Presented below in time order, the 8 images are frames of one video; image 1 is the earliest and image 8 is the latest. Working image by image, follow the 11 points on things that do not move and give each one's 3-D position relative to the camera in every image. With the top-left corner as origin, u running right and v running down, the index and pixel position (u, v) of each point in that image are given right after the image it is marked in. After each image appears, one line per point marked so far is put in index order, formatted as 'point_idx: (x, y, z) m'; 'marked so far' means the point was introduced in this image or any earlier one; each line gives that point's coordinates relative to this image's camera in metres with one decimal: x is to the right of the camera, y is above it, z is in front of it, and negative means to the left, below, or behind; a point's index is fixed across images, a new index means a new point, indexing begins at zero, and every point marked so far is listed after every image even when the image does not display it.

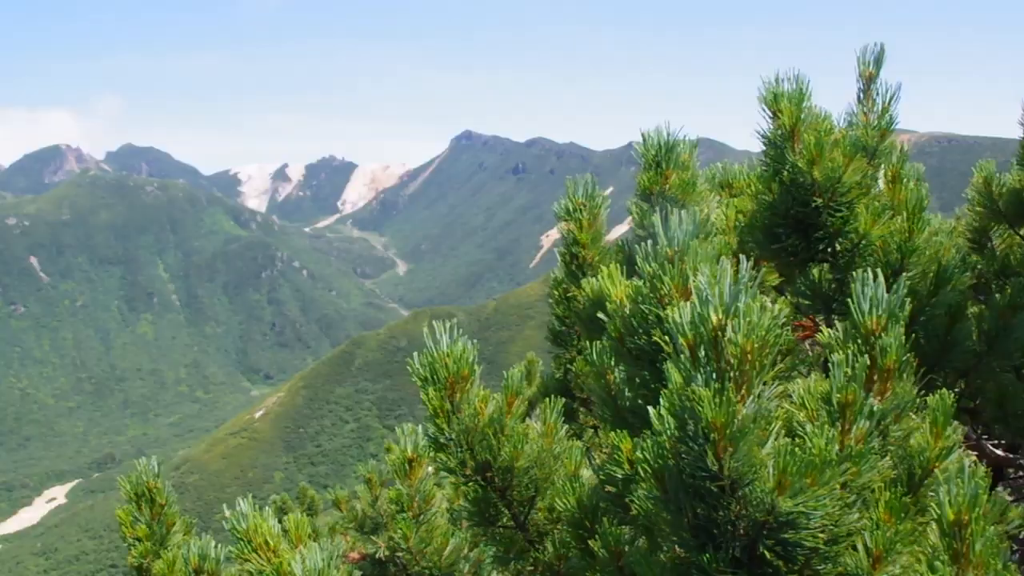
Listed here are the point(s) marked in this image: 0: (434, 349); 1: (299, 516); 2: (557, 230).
0: (-0.9, -0.7, +11.8) m
1: (-2.7, -2.9, +12.9) m
2: (+0.7, +0.9, +16.1) m
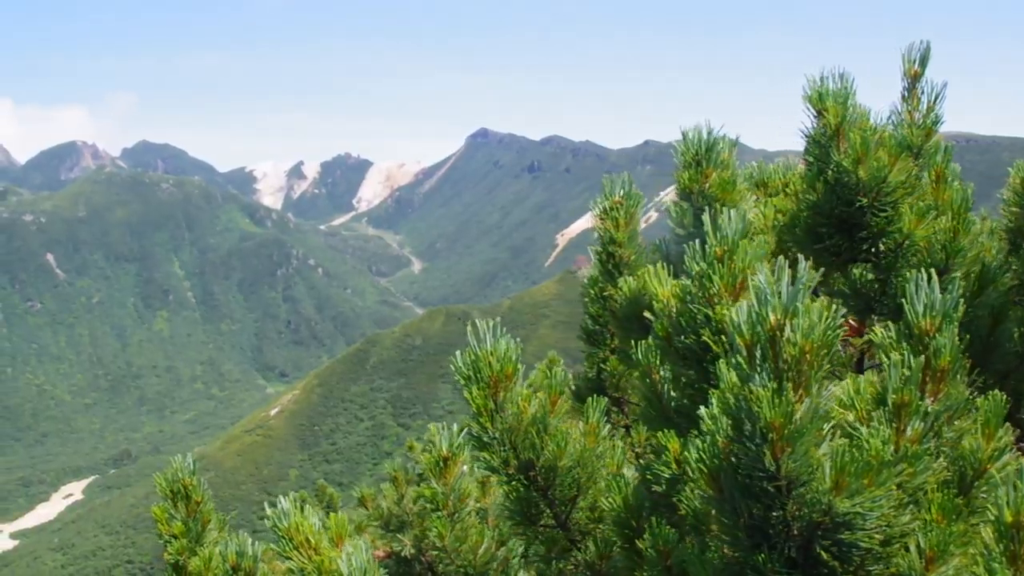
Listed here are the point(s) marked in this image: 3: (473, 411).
0: (-0.4, -0.7, +11.7) m
1: (-2.2, -2.9, +12.9) m
2: (+1.2, +0.9, +16.1) m
3: (-0.4, -1.4, +11.7) m
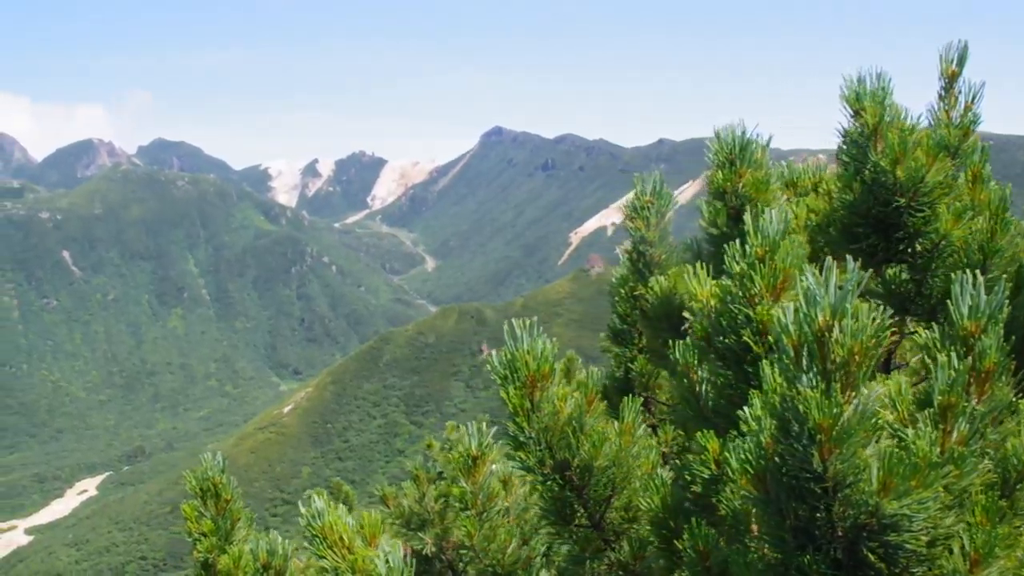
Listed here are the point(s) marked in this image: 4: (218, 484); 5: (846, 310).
0: (0.0, -0.6, +11.7) m
1: (-1.8, -2.9, +12.9) m
2: (+1.7, +0.9, +16.0) m
3: (0.0, -1.4, +11.7) m
4: (-4.5, -3.1, +16.1) m
5: (+2.8, -0.2, +8.5) m
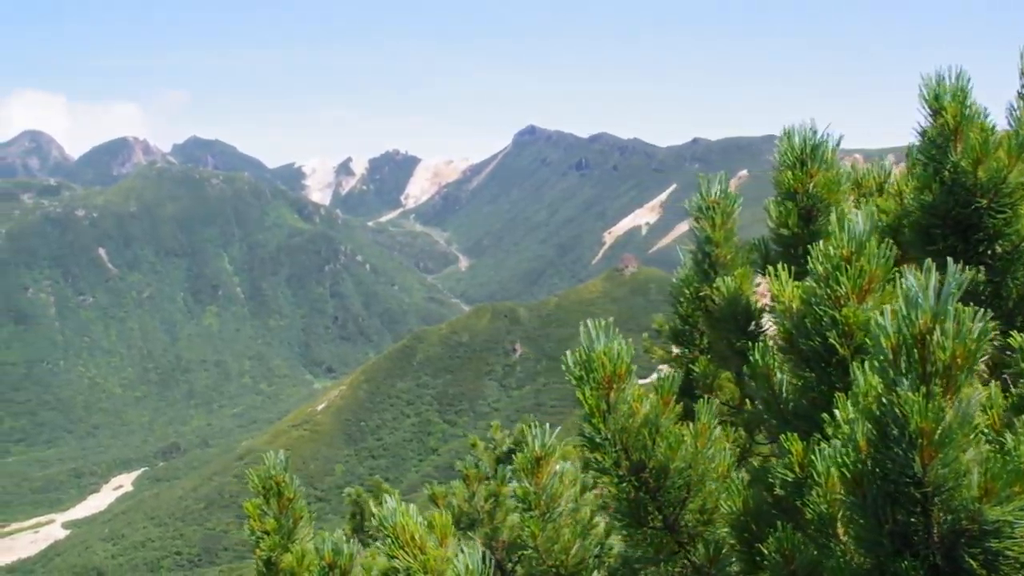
0: (+0.9, -0.7, +11.7) m
1: (-0.9, -2.9, +12.9) m
2: (+2.7, +0.9, +15.9) m
3: (+0.8, -1.4, +11.6) m
4: (-3.6, -3.0, +16.1) m
5: (+3.6, -0.2, +8.4) m
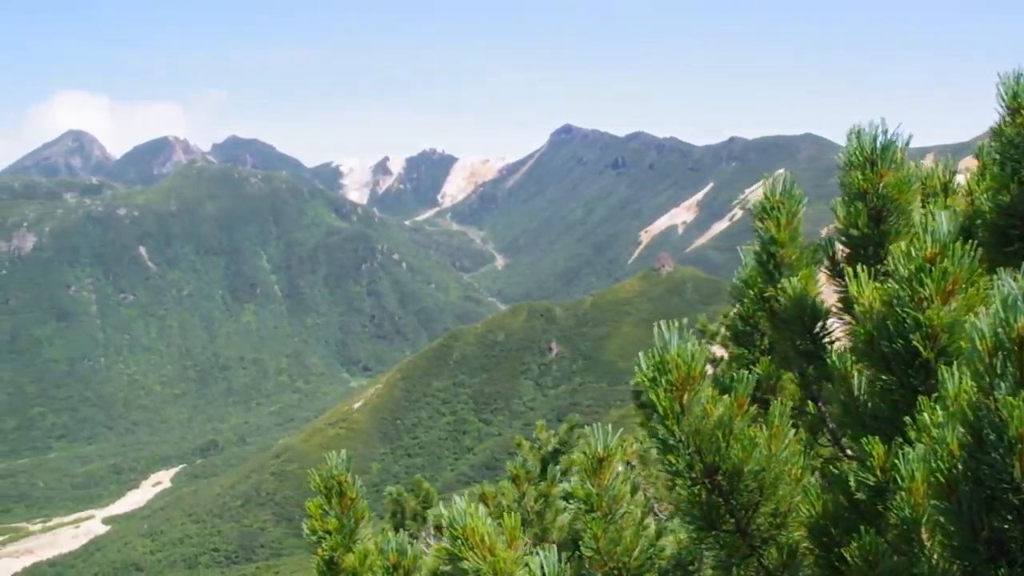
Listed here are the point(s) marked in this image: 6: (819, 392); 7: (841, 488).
0: (+1.7, -0.7, +11.6) m
1: (0.0, -2.9, +12.8) m
2: (+3.6, +0.9, +15.8) m
3: (+1.6, -1.4, +11.5) m
4: (-2.7, -3.0, +16.1) m
5: (+4.3, -0.2, +8.3) m
6: (+4.3, -1.4, +14.4) m
7: (+3.7, -2.2, +11.6) m
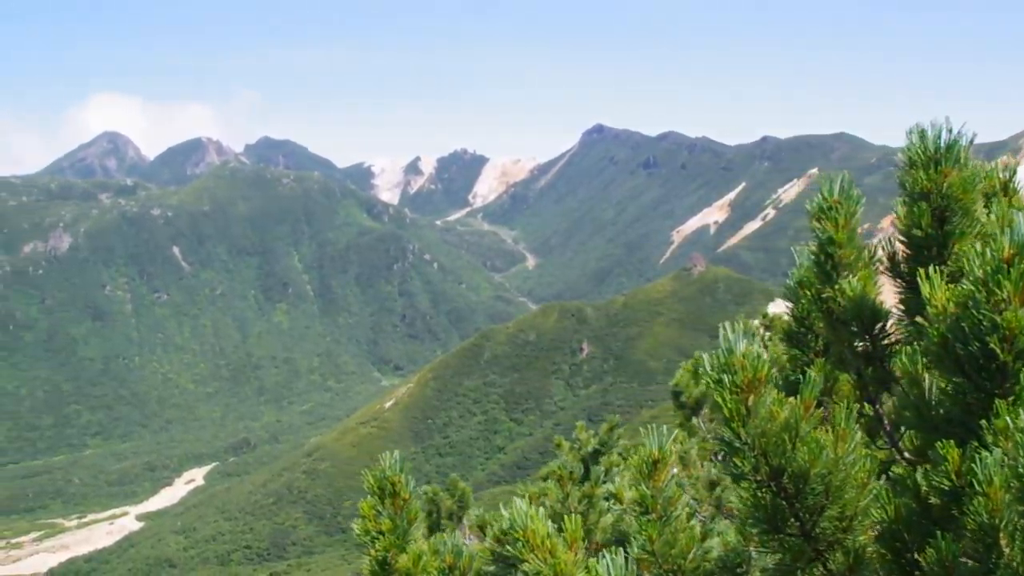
0: (+2.4, -0.7, +11.5) m
1: (+0.7, -2.9, +12.8) m
2: (+4.4, +0.9, +15.7) m
3: (+2.3, -1.4, +11.4) m
4: (-1.8, -3.0, +16.1) m
5: (+4.9, -0.2, +8.1) m
6: (+5.1, -1.4, +14.2) m
7: (+4.4, -2.2, +11.4) m
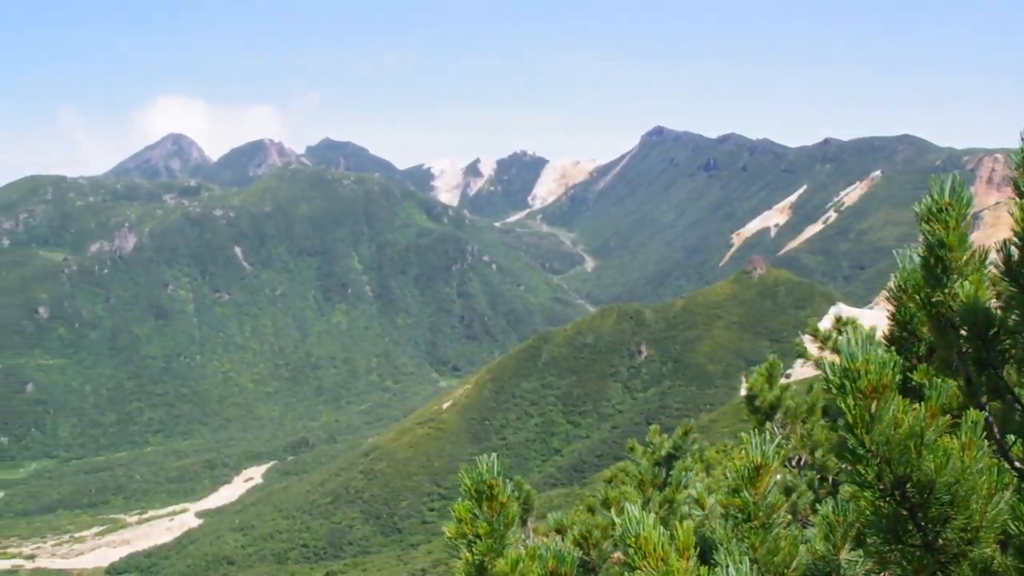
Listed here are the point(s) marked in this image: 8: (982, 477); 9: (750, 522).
0: (+3.7, -0.7, +11.3) m
1: (+2.0, -2.9, +12.6) m
2: (+5.9, +0.8, +15.3) m
3: (+3.6, -1.5, +11.2) m
4: (-0.4, -3.1, +16.1) m
5: (+6.1, -0.3, +7.8) m
6: (+6.5, -1.5, +13.9) m
7: (+5.7, -2.3, +11.1) m
8: (+5.1, -2.1, +11.3) m
9: (+3.4, -3.3, +14.8) m
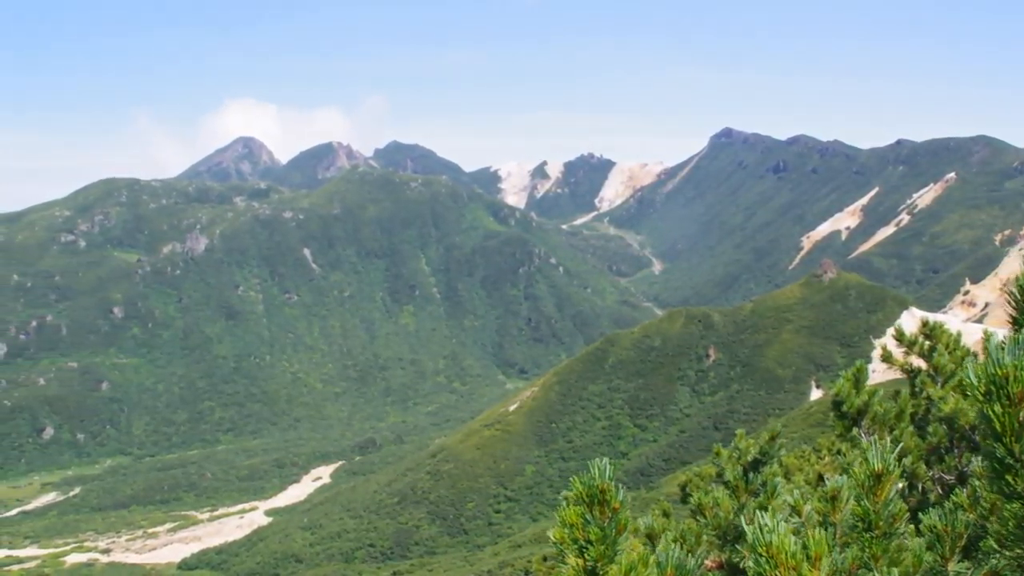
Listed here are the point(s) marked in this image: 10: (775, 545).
0: (+5.2, -0.8, +11.1) m
1: (+3.6, -3.0, +12.5) m
2: (+7.6, +0.7, +15.1) m
3: (+5.1, -1.5, +11.0) m
4: (+1.4, -3.1, +16.1) m
5: (+7.4, -0.4, +7.5) m
6: (+8.1, -1.6, +13.6) m
7: (+7.1, -2.4, +10.8) m
8: (+6.6, -2.2, +11.0) m
9: (+5.0, -3.4, +14.6) m
10: (+3.1, -3.0, +12.1) m
